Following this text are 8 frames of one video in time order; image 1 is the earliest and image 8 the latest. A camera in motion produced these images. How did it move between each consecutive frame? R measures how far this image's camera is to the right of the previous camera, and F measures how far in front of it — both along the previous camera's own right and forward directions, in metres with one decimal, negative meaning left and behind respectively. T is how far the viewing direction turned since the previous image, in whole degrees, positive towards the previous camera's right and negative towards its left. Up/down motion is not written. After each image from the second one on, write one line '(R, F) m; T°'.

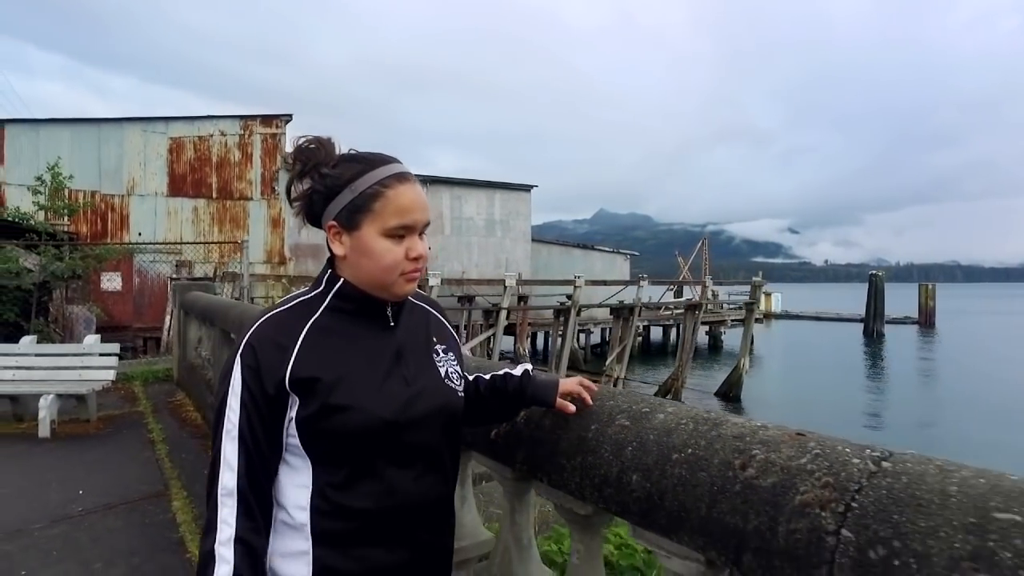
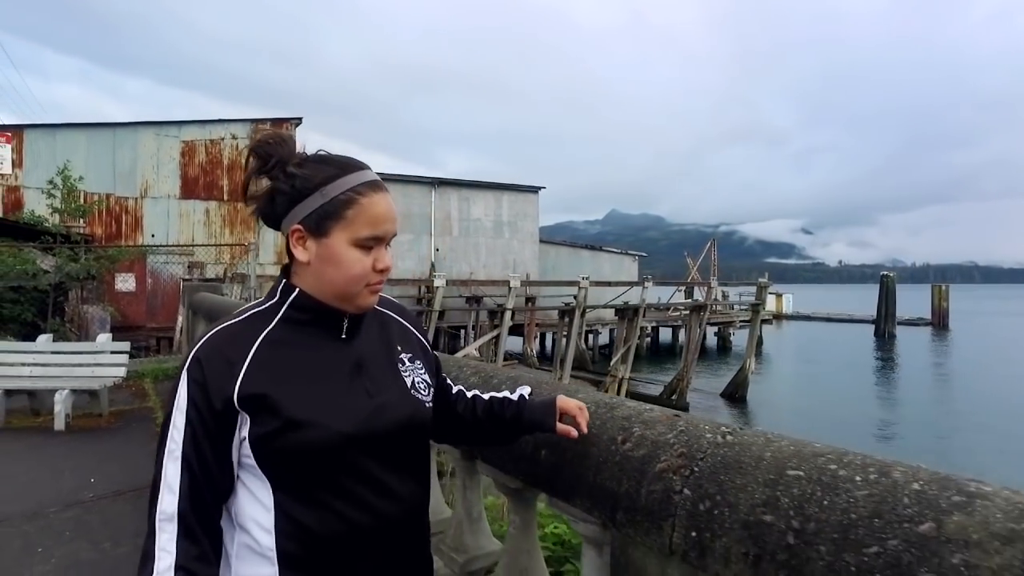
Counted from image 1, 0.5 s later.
(+0.2, -0.2) m; -1°
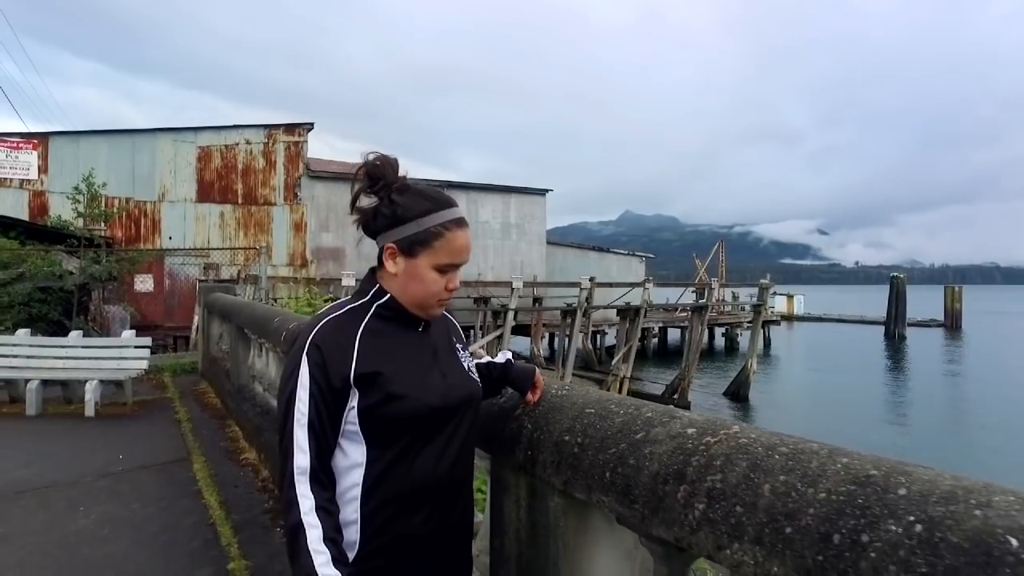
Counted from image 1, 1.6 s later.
(+0.3, -0.5) m; -1°
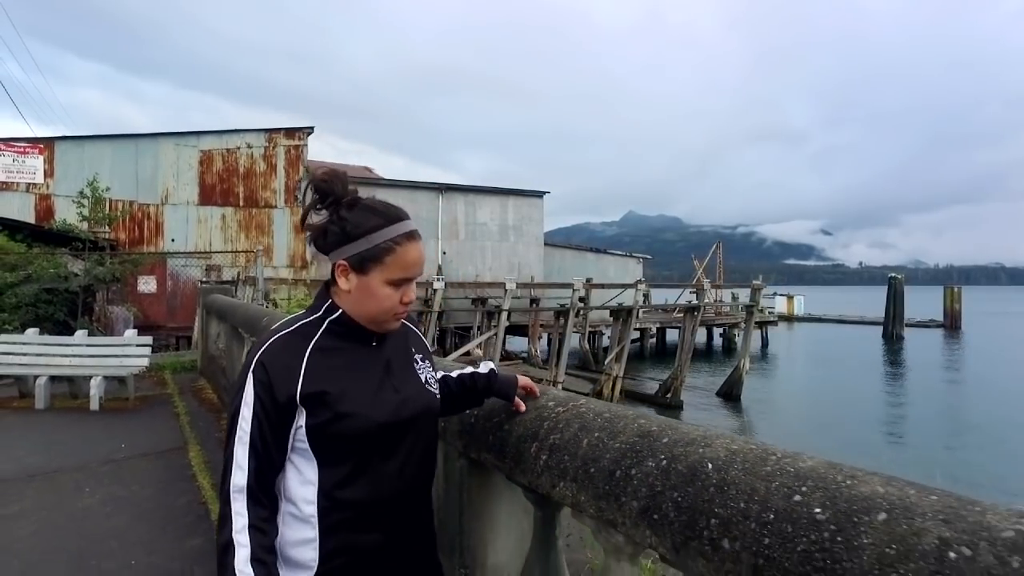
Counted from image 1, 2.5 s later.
(+0.2, -0.4) m; 0°
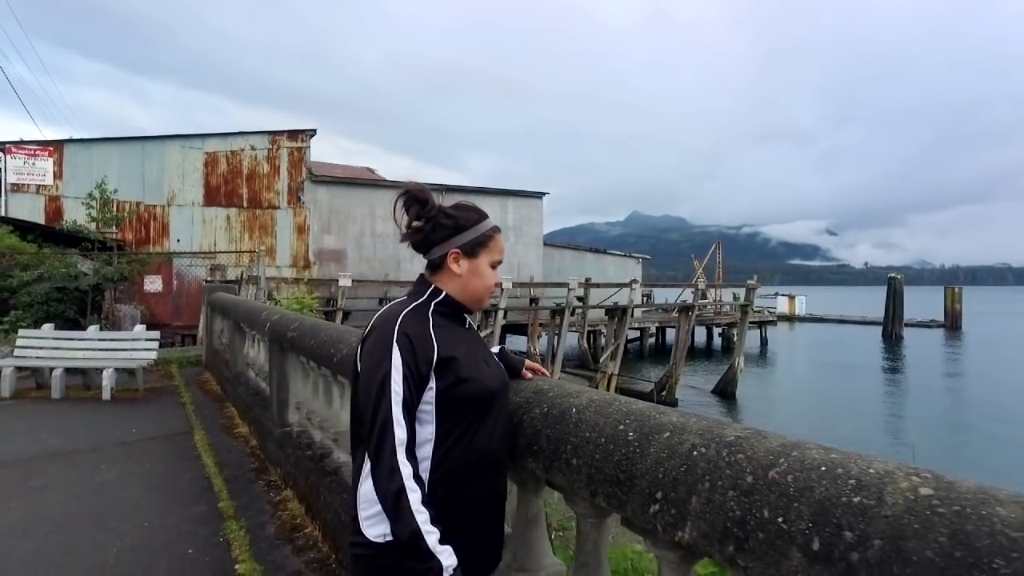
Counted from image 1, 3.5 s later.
(+0.2, -0.4) m; 0°
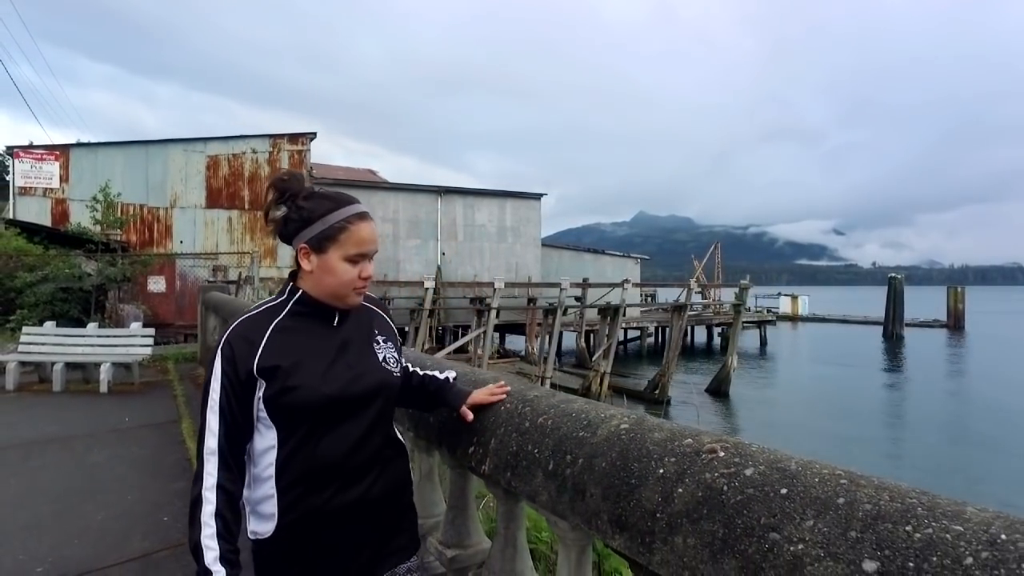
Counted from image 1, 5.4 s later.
(+0.4, -0.4) m; -1°
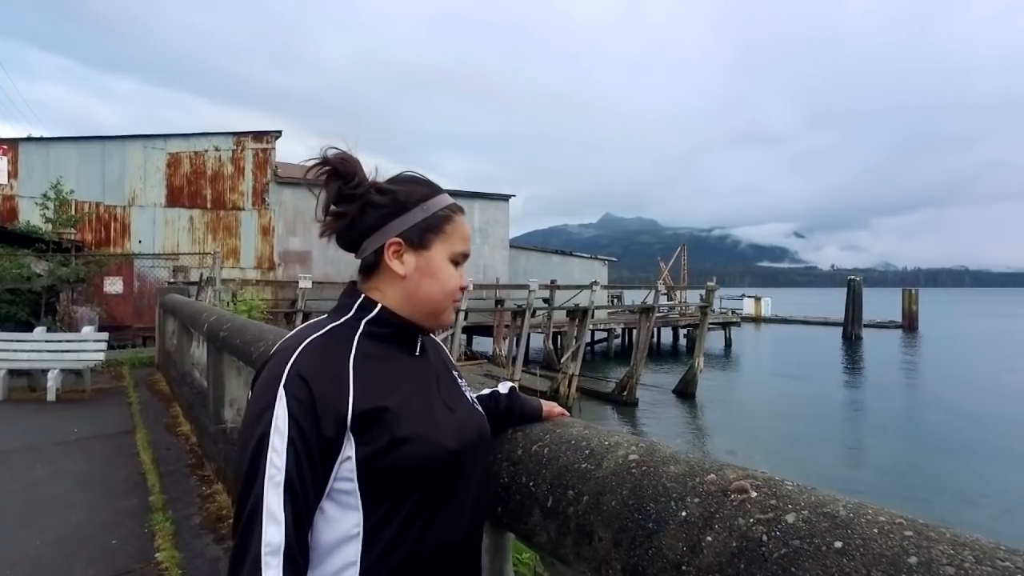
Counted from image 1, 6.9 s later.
(0.0, +0.2) m; +3°
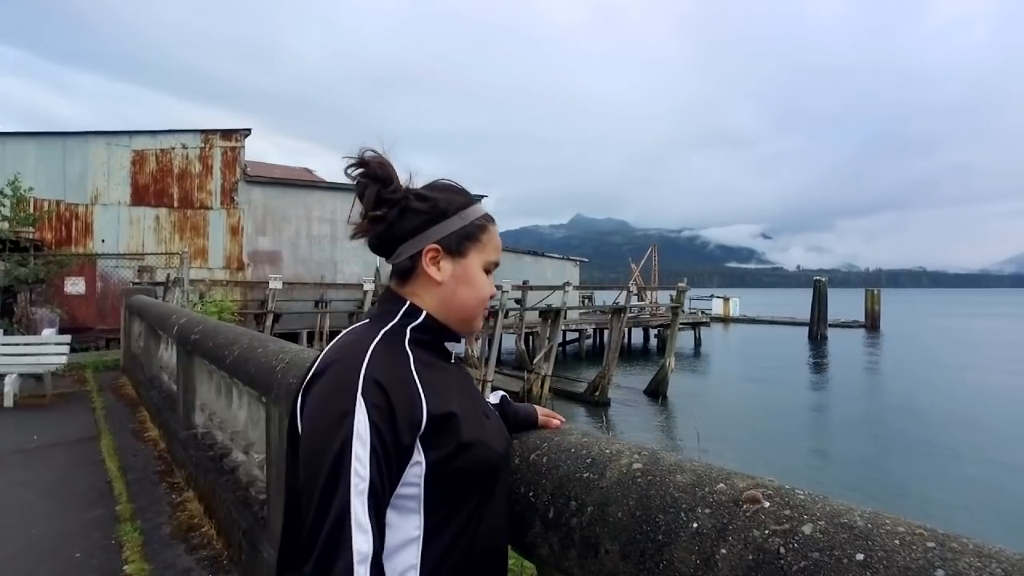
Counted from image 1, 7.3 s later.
(-0.1, 0.0) m; +2°
